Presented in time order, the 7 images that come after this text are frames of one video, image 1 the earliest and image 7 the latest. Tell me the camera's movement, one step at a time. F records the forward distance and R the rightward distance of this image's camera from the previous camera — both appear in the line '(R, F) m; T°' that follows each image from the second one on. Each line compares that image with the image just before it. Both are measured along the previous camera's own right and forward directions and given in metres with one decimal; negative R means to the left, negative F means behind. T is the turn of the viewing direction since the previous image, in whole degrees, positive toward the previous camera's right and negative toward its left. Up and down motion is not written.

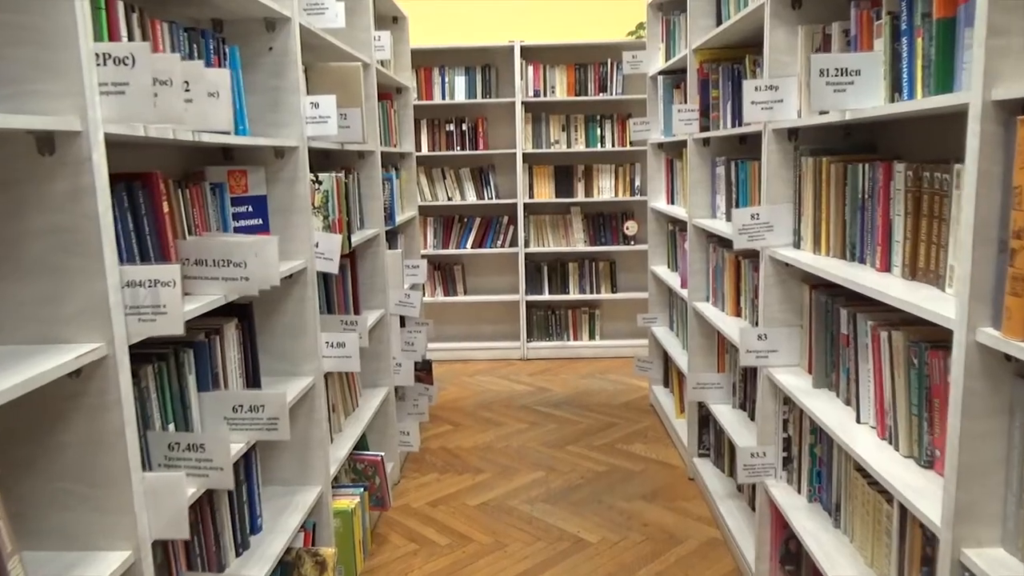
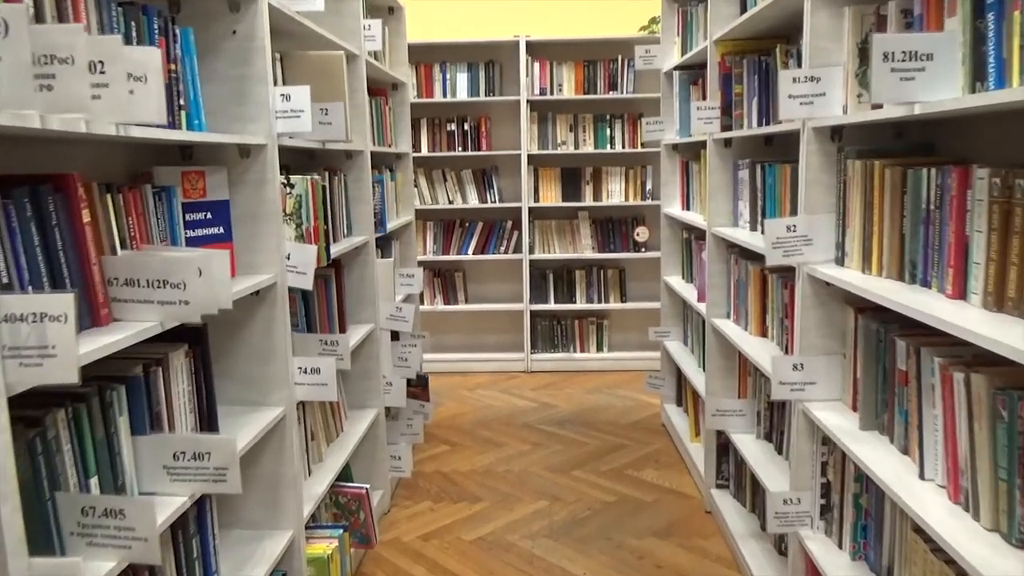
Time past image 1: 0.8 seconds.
(0.0, +0.3) m; 0°
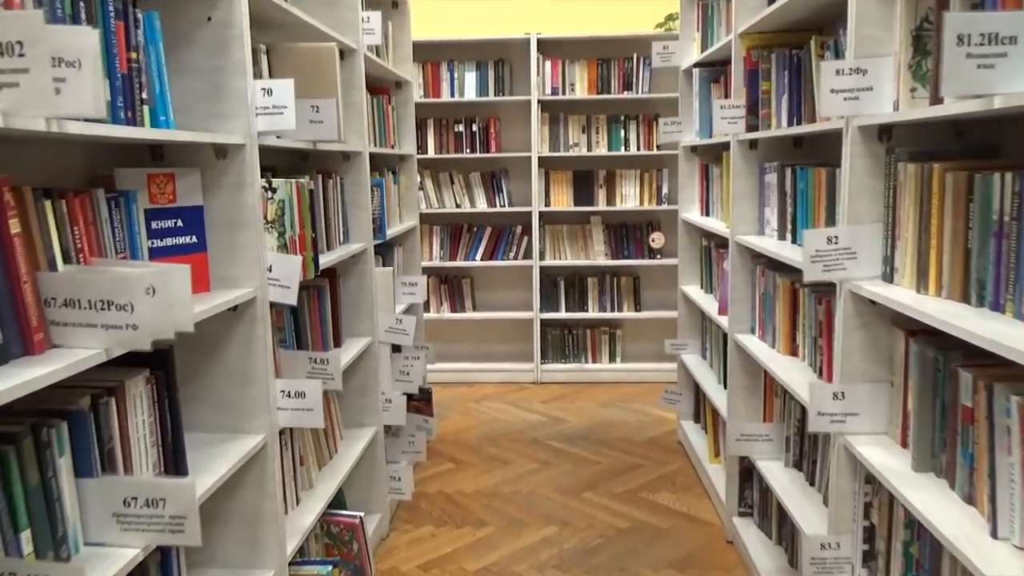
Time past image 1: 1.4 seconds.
(0.0, +0.2) m; -1°
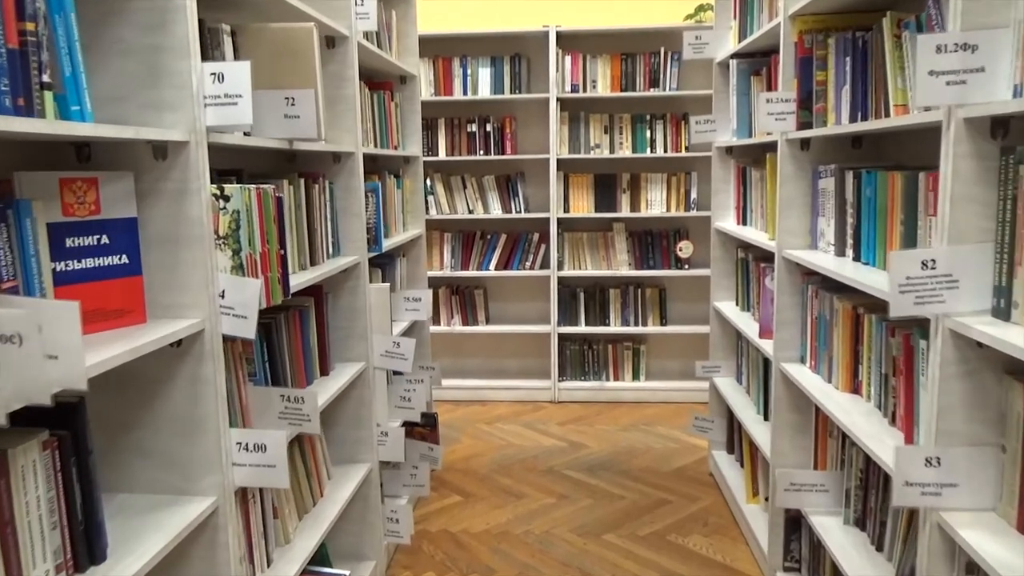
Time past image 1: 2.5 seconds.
(0.0, +0.3) m; -2°
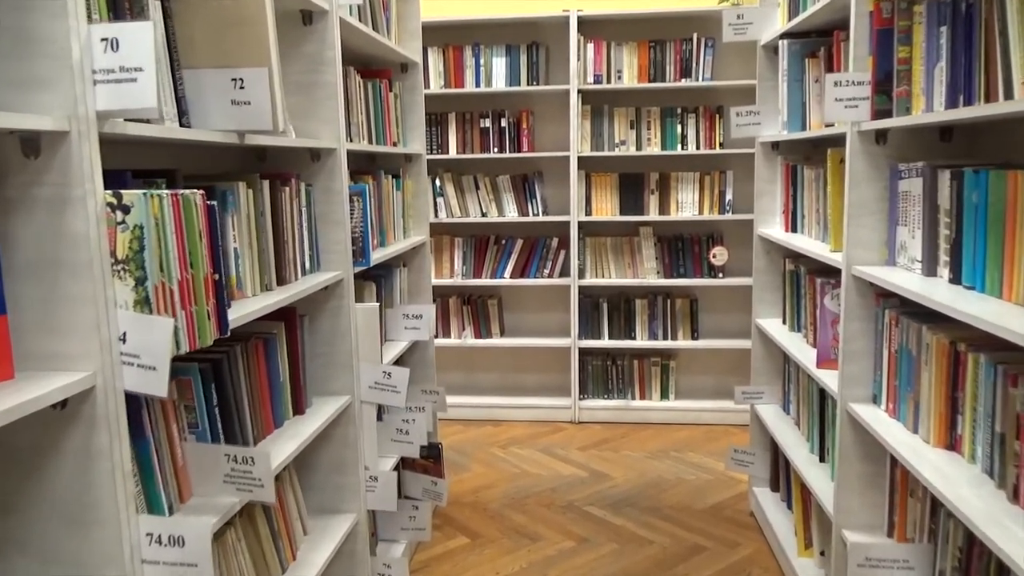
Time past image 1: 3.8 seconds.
(0.0, +0.4) m; -2°
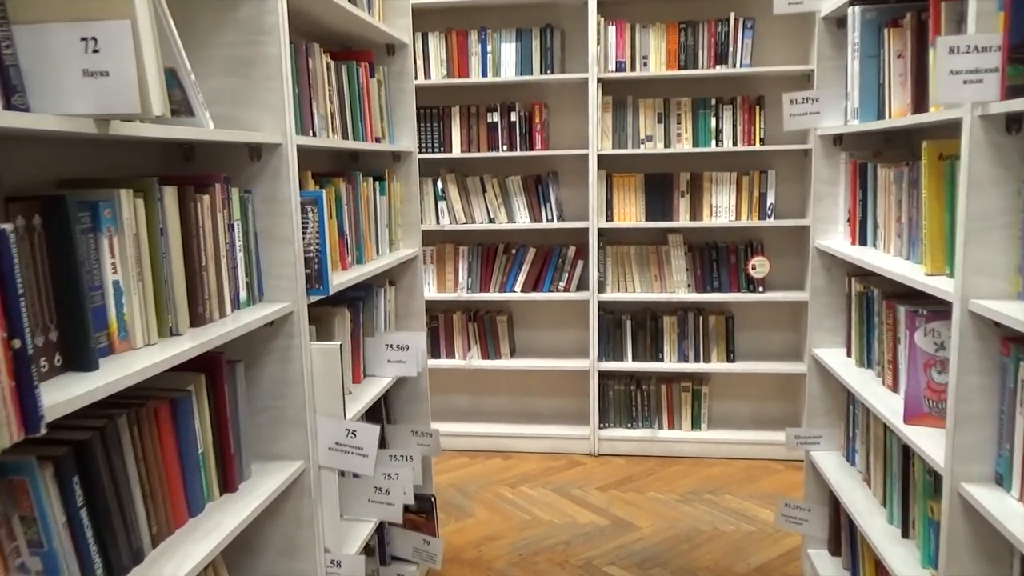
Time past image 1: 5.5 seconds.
(0.0, +0.5) m; -2°
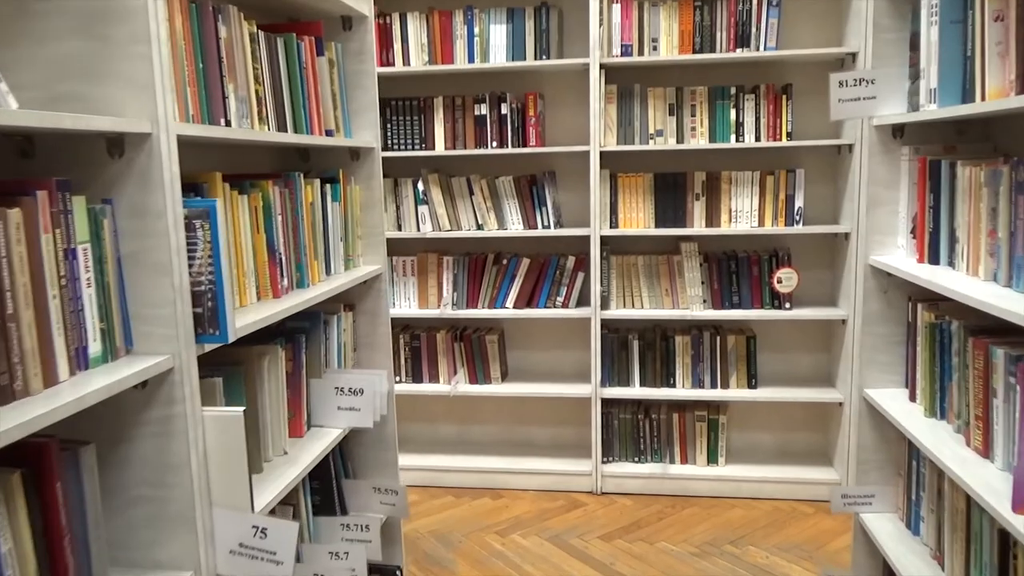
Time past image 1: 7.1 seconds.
(+0.1, +0.4) m; 0°
